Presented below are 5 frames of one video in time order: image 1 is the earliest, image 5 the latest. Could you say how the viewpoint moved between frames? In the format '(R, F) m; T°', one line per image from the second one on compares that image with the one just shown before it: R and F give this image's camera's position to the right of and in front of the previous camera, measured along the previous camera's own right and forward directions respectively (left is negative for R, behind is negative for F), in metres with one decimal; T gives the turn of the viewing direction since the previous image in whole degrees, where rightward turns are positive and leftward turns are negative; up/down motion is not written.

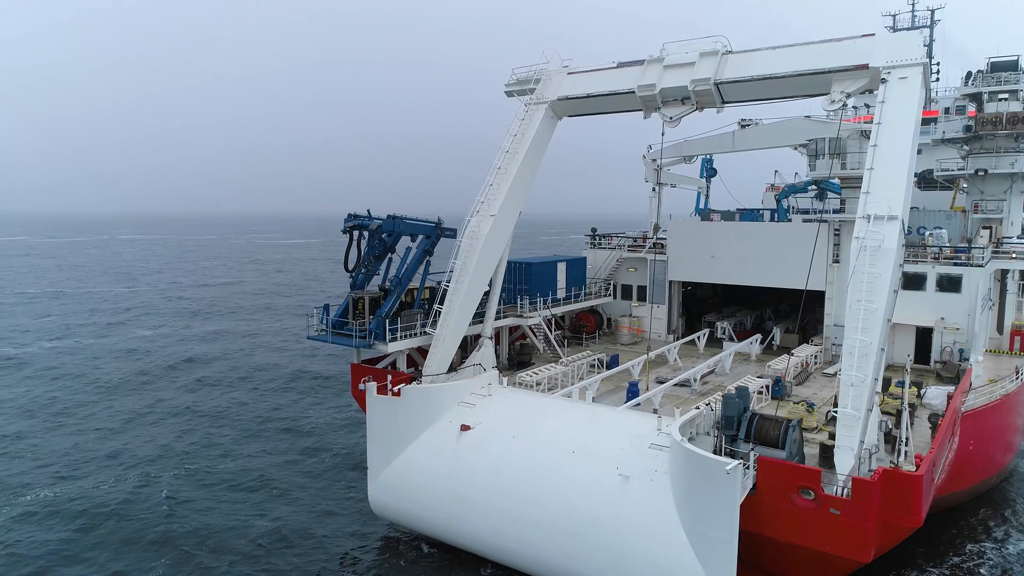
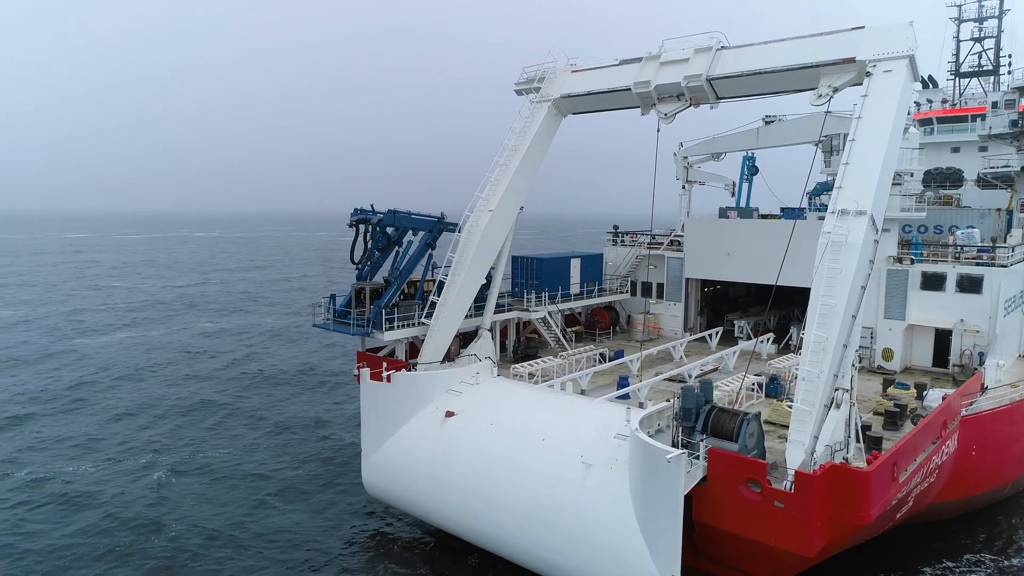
(+1.6, -0.3) m; -5°
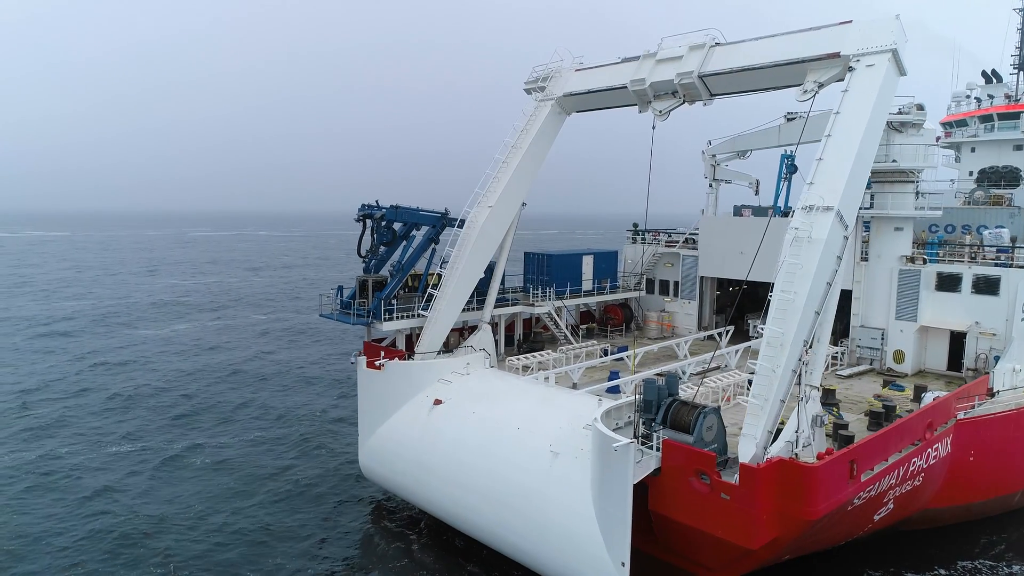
(+1.5, -0.3) m; -5°
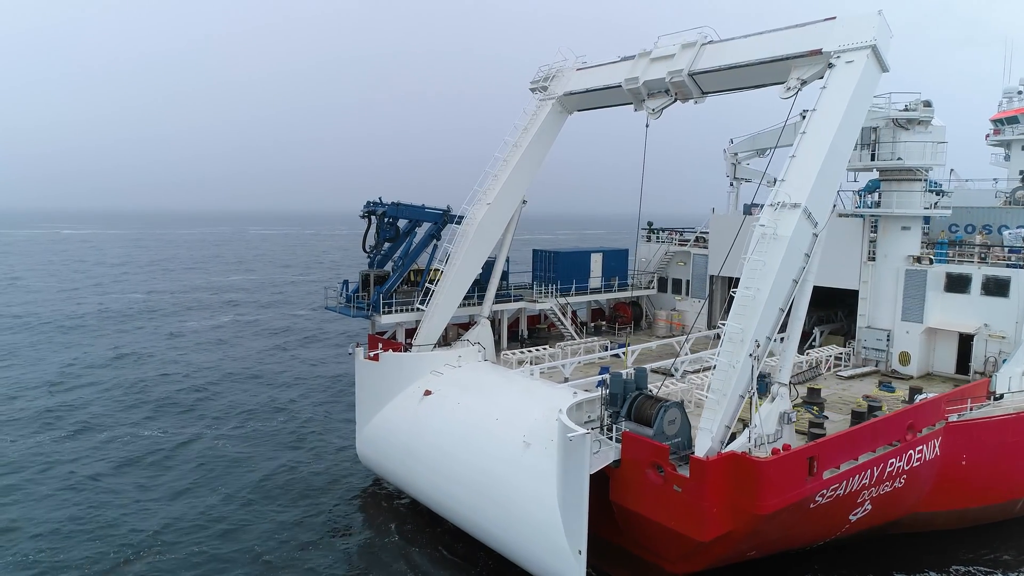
(+1.3, -0.3) m; -4°
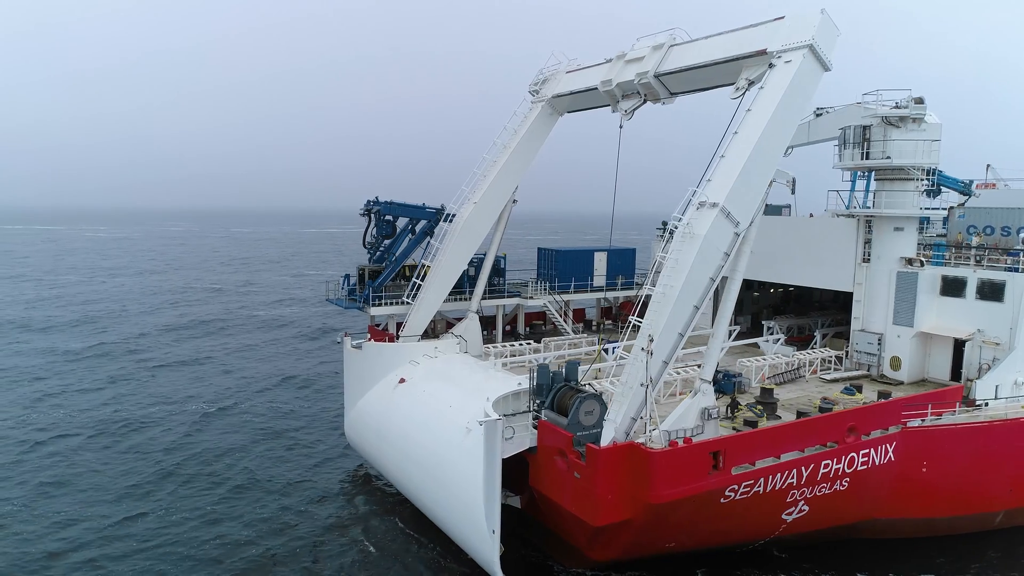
(+2.6, -0.5) m; -7°
